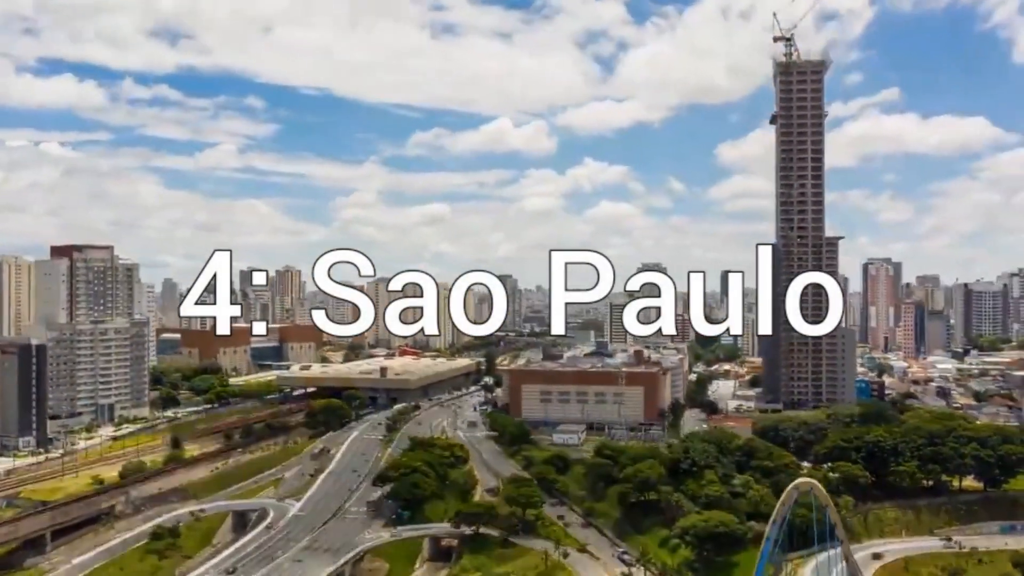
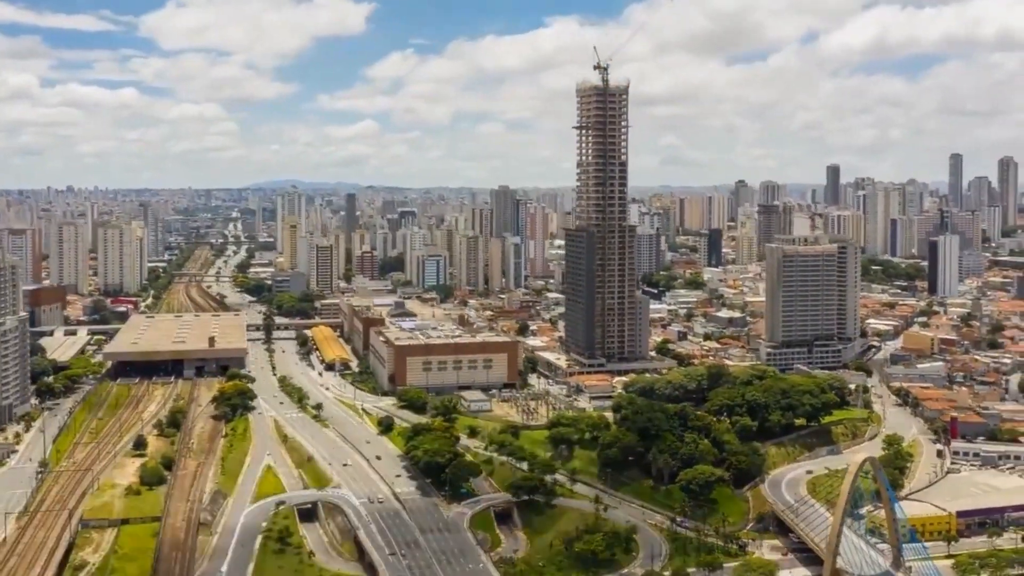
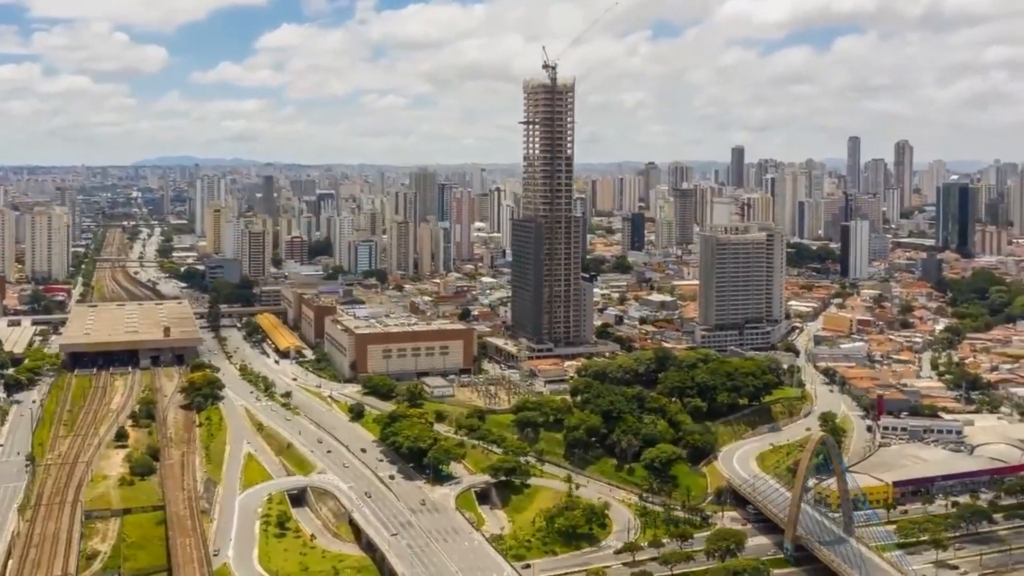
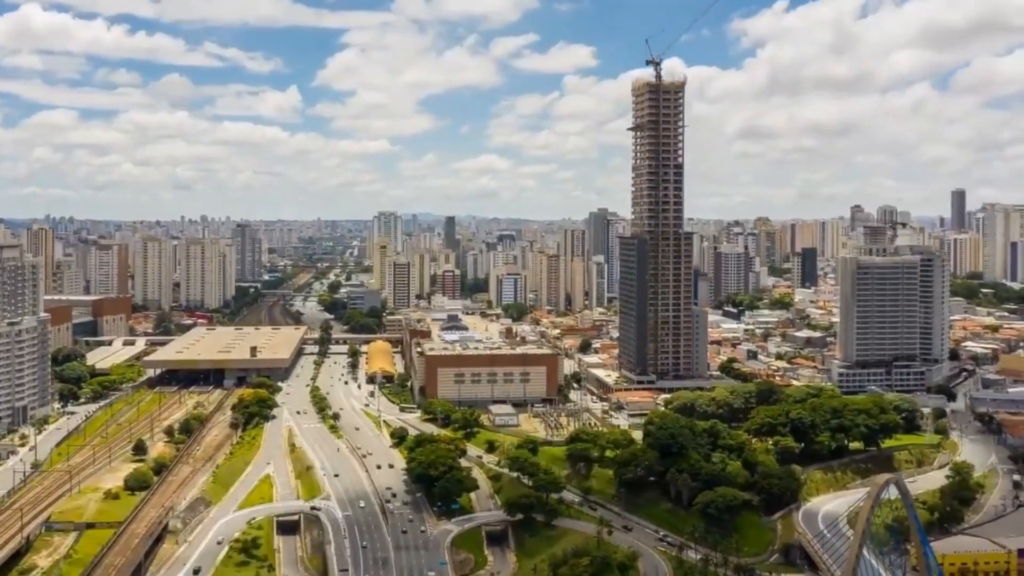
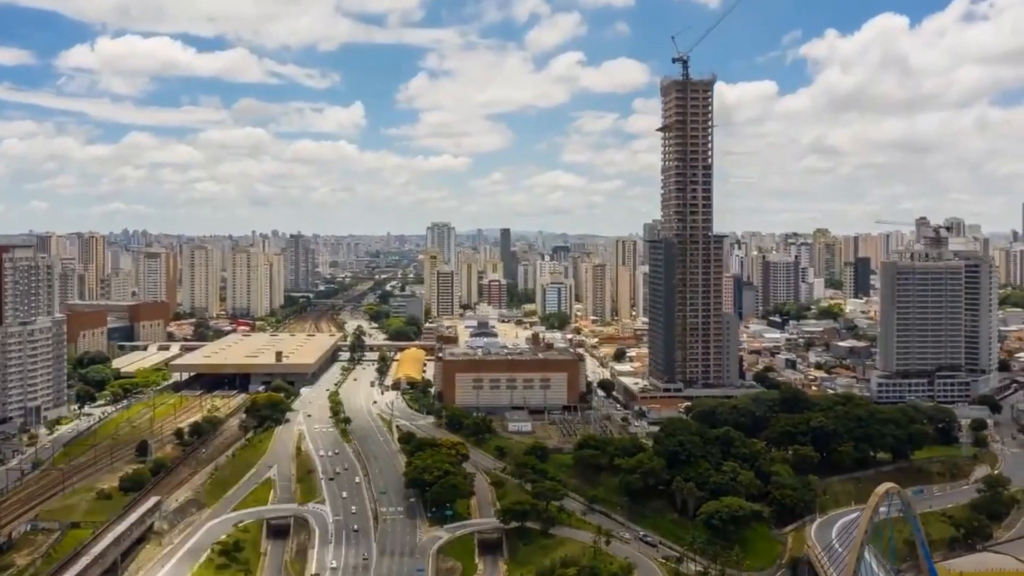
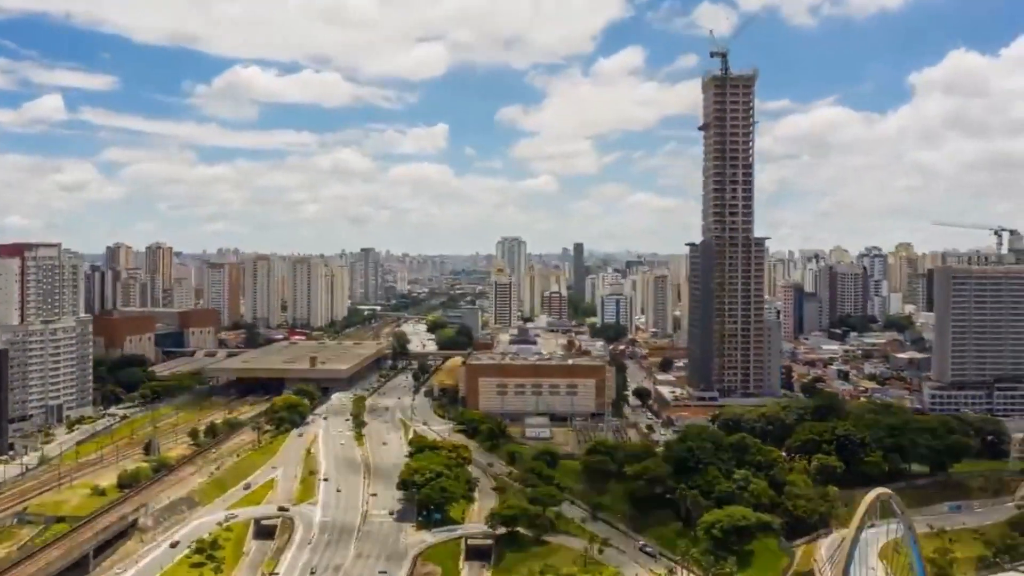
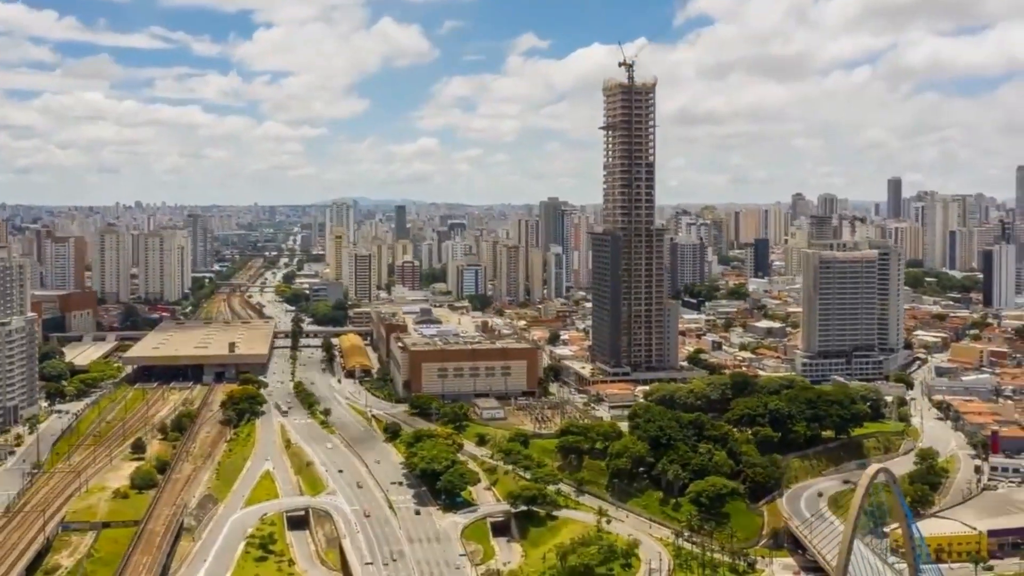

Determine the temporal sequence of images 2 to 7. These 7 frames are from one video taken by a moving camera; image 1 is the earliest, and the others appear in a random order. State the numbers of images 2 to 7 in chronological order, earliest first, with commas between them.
6, 5, 4, 7, 2, 3
